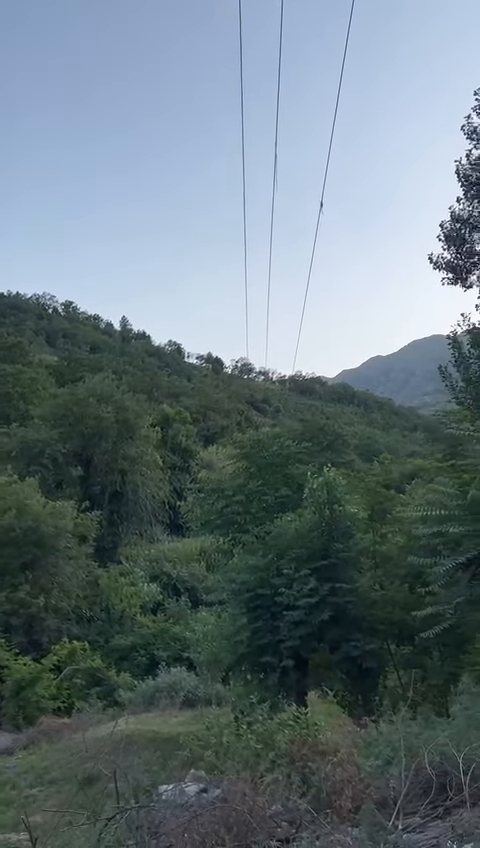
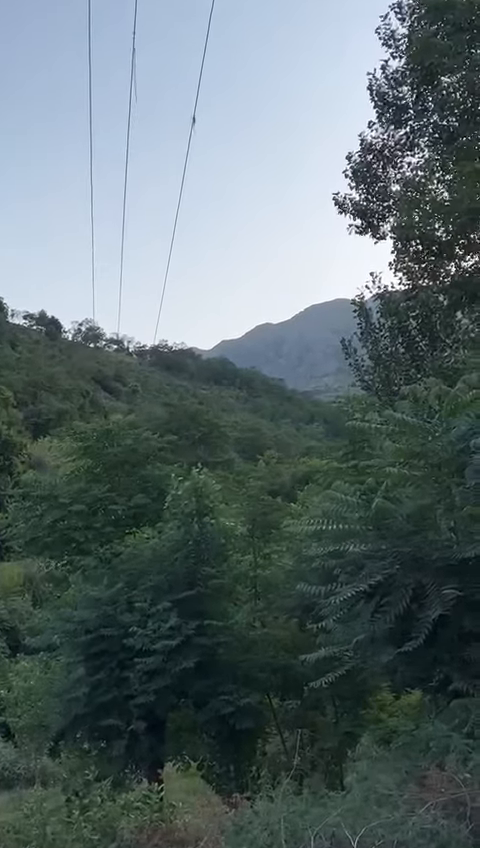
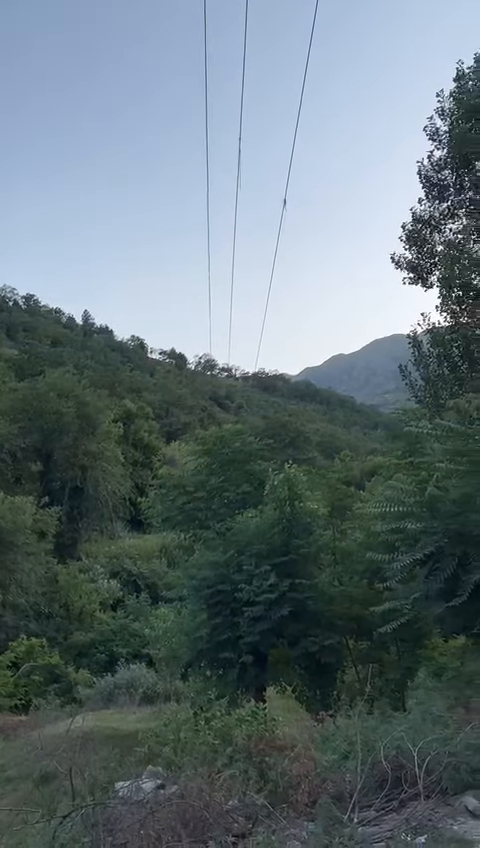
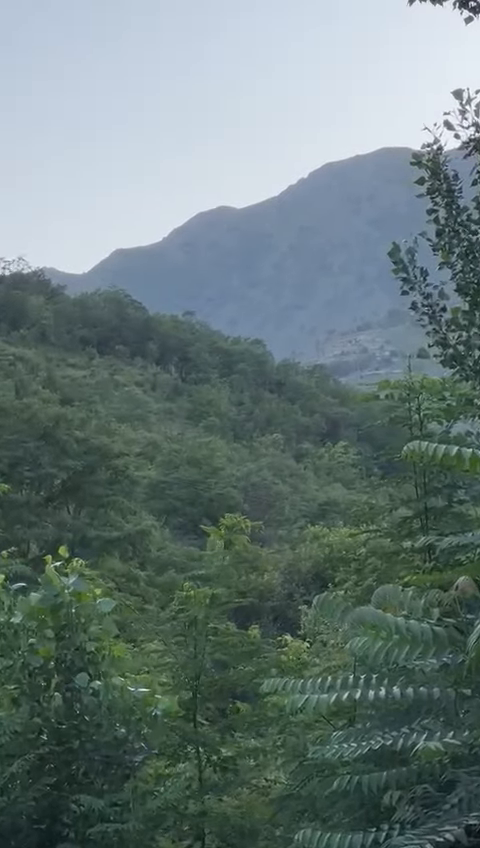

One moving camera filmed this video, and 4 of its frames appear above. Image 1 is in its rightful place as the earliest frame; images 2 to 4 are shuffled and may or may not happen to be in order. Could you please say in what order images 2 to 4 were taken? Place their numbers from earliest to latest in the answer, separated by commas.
3, 2, 4
